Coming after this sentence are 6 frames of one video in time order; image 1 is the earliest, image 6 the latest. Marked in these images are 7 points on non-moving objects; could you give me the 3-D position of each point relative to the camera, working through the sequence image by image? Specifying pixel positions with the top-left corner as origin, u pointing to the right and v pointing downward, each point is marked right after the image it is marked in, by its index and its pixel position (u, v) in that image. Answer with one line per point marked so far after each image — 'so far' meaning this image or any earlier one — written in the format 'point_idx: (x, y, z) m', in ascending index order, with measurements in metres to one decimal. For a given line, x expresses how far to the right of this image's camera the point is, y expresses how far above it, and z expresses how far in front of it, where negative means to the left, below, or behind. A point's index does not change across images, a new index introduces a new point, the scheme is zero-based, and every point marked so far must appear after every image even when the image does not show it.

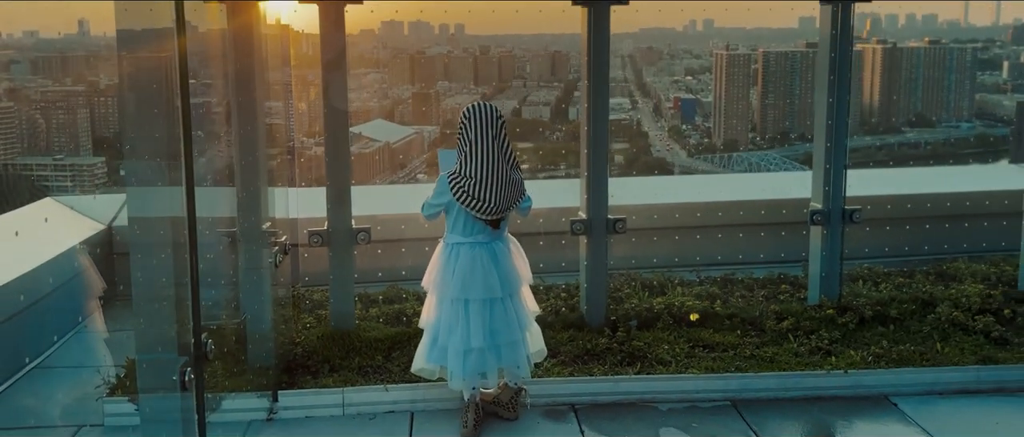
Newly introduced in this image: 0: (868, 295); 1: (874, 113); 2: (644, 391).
0: (+2.1, -0.4, +4.9) m
1: (+2.4, +0.6, +5.1) m
2: (+0.6, -0.8, +4.0) m
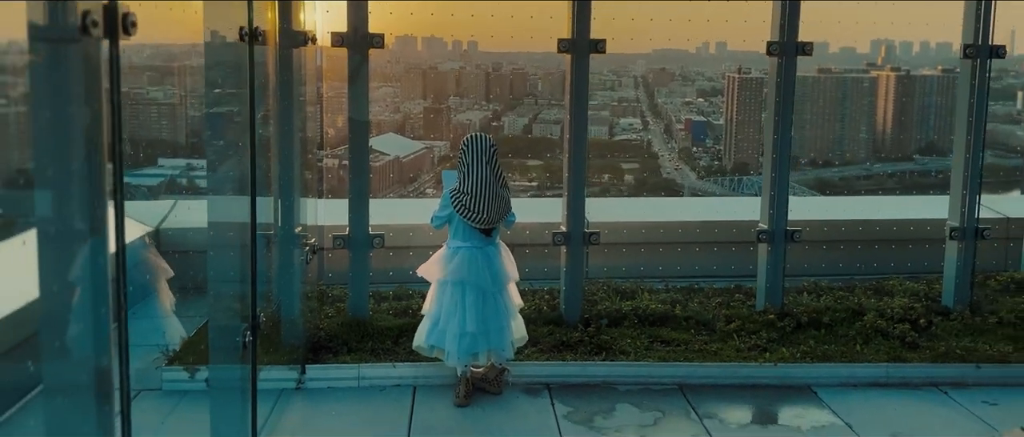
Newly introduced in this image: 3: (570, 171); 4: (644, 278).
0: (+2.1, -0.6, +5.8) m
1: (+2.3, +0.5, +6.0) m
2: (+0.6, -0.9, +4.8) m
3: (+0.4, +0.3, +5.6) m
4: (+1.0, -0.5, +6.1) m
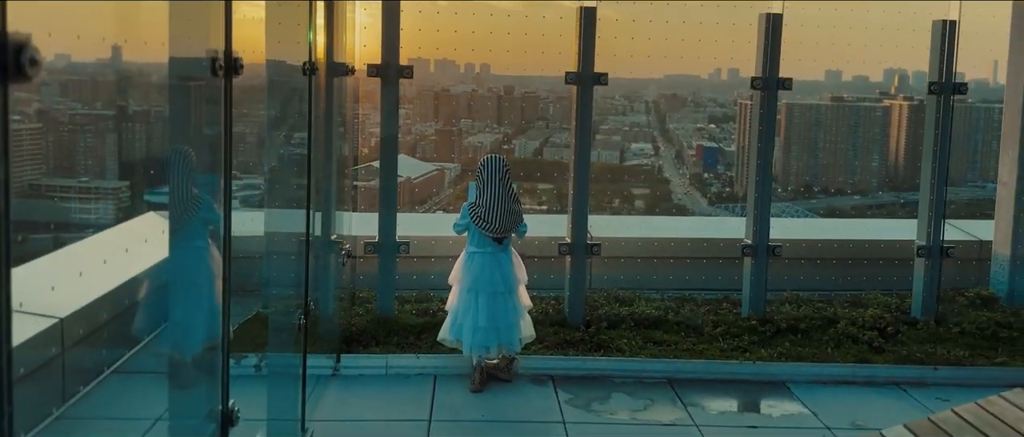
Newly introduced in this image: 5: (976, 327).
0: (+2.1, -0.7, +6.4) m
1: (+2.4, +0.3, +6.6) m
2: (+0.6, -1.0, +5.5) m
3: (+0.5, +0.2, +6.3) m
4: (+1.1, -0.6, +6.7) m
5: (+3.6, -0.9, +6.5) m
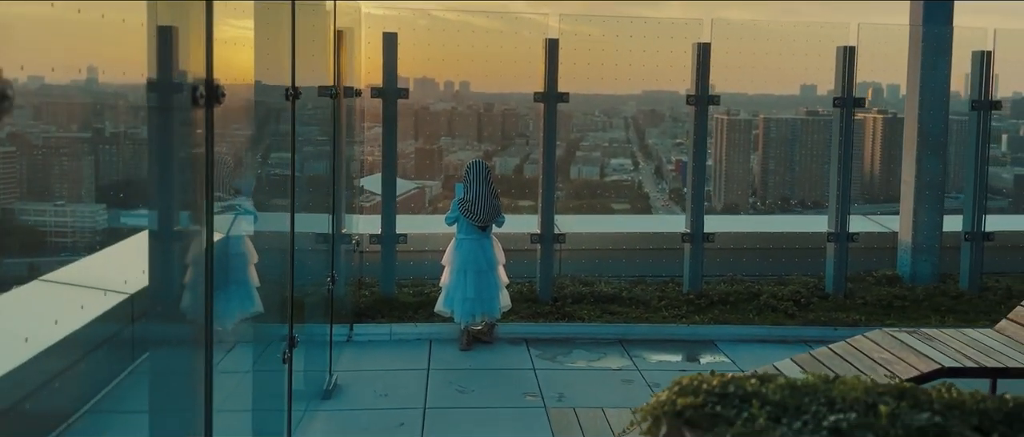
0: (+2.0, -0.7, +7.7) m
1: (+2.2, +0.4, +8.0) m
2: (+0.5, -0.9, +6.8) m
3: (+0.3, +0.2, +7.6) m
4: (+0.9, -0.5, +8.0) m
5: (+3.5, -0.8, +7.8) m
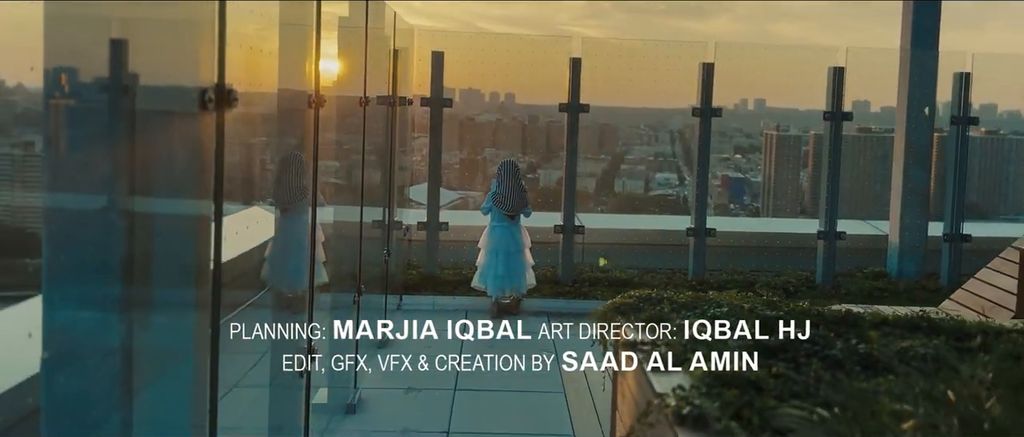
0: (+2.2, -0.6, +8.9) m
1: (+2.5, +0.4, +9.1) m
2: (+0.7, -0.9, +8.0) m
3: (+0.6, +0.3, +8.8) m
4: (+1.2, -0.5, +9.2) m
5: (+3.7, -0.8, +8.9) m
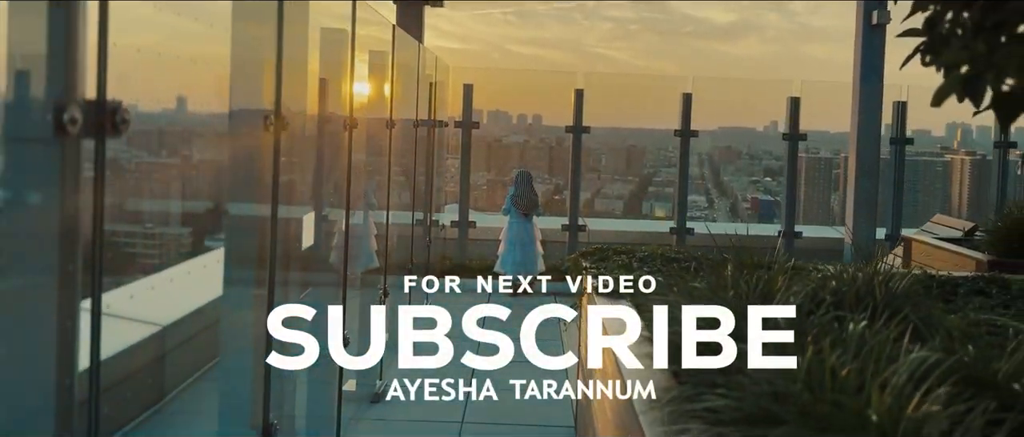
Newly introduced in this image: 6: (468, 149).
0: (+2.4, -0.7, +10.8) m
1: (+2.7, +0.4, +11.1) m
2: (+0.8, -0.8, +10.0) m
3: (+0.8, +0.3, +10.9) m
4: (+1.4, -0.5, +11.2) m
5: (+3.9, -0.8, +10.8) m
6: (-0.6, +0.9, +10.8) m
